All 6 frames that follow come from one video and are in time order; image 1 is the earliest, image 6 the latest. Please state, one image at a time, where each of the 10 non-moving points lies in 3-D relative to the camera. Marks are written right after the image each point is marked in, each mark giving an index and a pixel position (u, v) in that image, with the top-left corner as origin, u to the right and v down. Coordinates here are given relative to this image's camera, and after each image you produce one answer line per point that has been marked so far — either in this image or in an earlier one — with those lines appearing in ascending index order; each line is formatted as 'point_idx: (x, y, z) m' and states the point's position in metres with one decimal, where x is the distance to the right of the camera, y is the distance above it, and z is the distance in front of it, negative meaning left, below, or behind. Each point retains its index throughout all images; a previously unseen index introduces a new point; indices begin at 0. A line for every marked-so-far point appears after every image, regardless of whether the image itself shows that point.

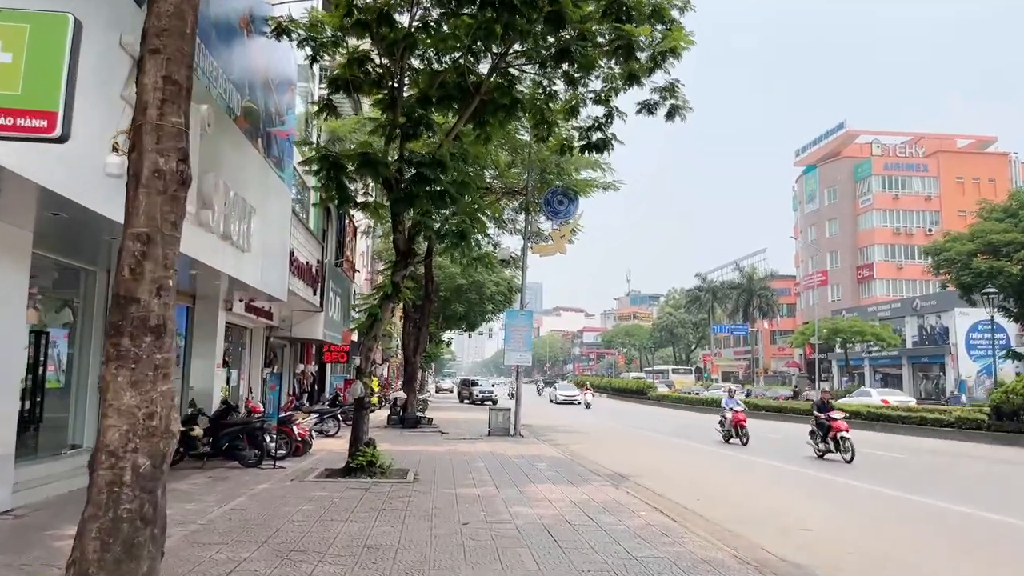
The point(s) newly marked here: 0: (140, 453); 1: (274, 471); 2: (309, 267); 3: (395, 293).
0: (-2.0, -0.9, +3.9) m
1: (-3.6, -2.8, +11.4) m
2: (-4.8, +0.5, +17.8) m
3: (-1.8, -0.1, +11.2) m
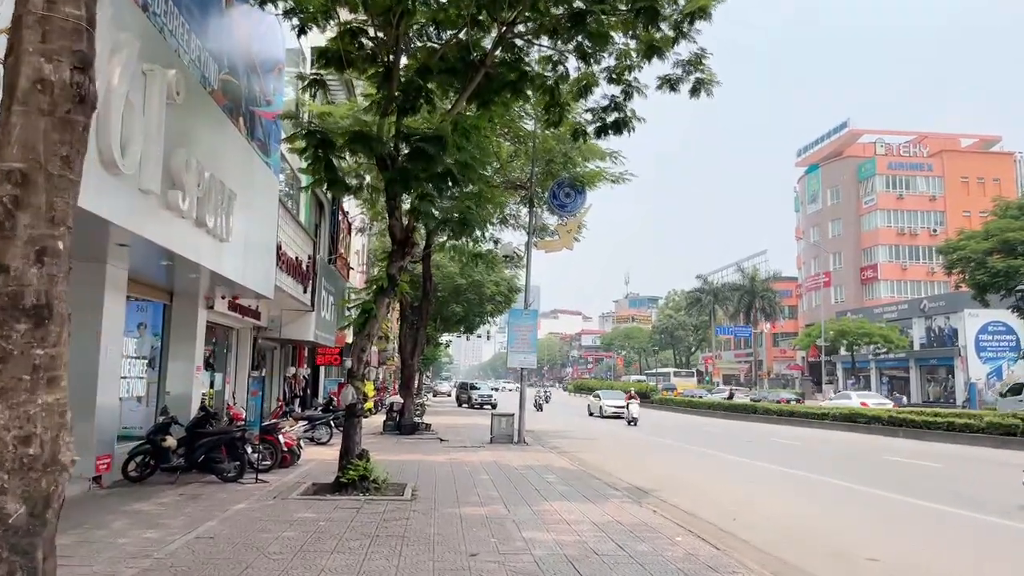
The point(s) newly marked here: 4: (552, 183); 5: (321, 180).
0: (-1.8, -0.7, +2.7) m
1: (-3.5, -2.7, +10.2) m
2: (-4.7, +0.6, +16.7) m
3: (-1.6, 0.0, +10.0) m
4: (+1.0, +2.6, +18.8) m
5: (-2.5, +1.4, +9.9) m
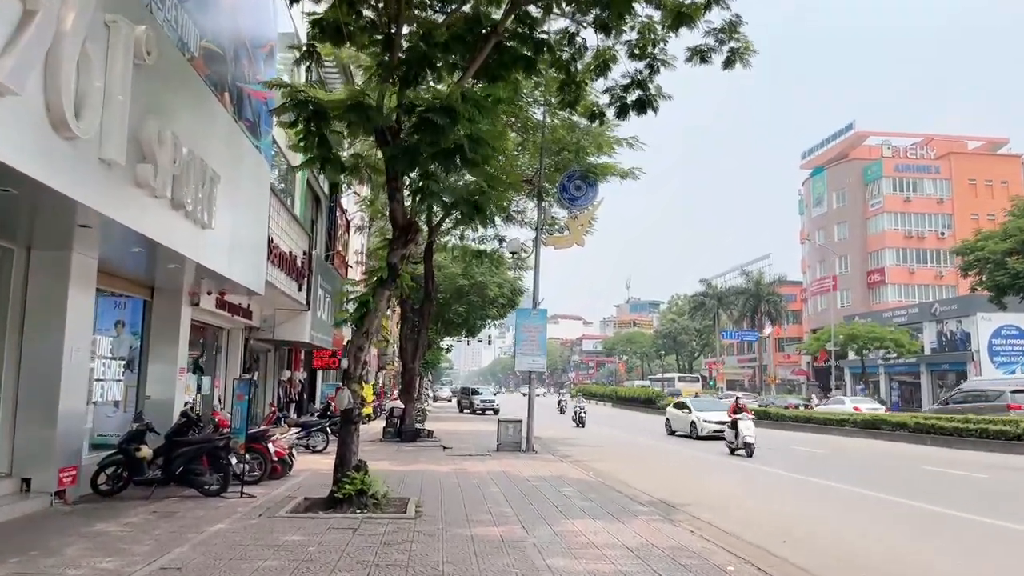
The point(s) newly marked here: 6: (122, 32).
0: (-1.6, -0.6, +1.6) m
1: (-3.3, -2.6, +9.1) m
2: (-4.6, +0.6, +15.6) m
3: (-1.4, +0.1, +8.9) m
4: (+1.2, +2.7, +17.8) m
5: (-2.3, +1.5, +8.9) m
6: (-3.6, +2.3, +6.8) m
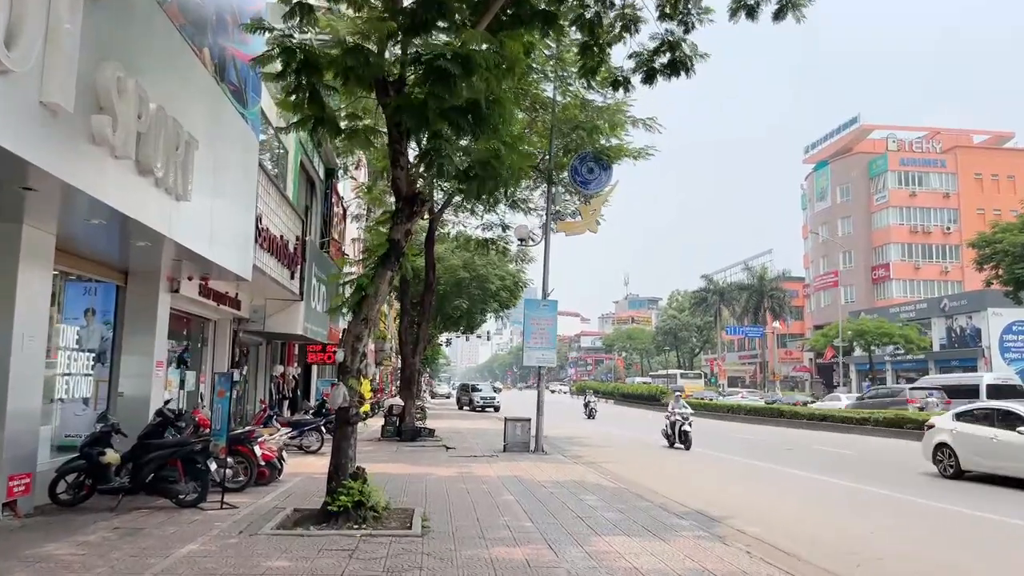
0: (-1.4, -0.4, +0.5) m
1: (-3.1, -2.4, +7.9) m
2: (-4.4, +0.9, +14.4) m
3: (-1.2, +0.3, +7.8) m
4: (+1.4, +2.9, +16.6) m
5: (-2.1, +1.8, +7.7) m
6: (-3.3, +2.5, +5.6) m
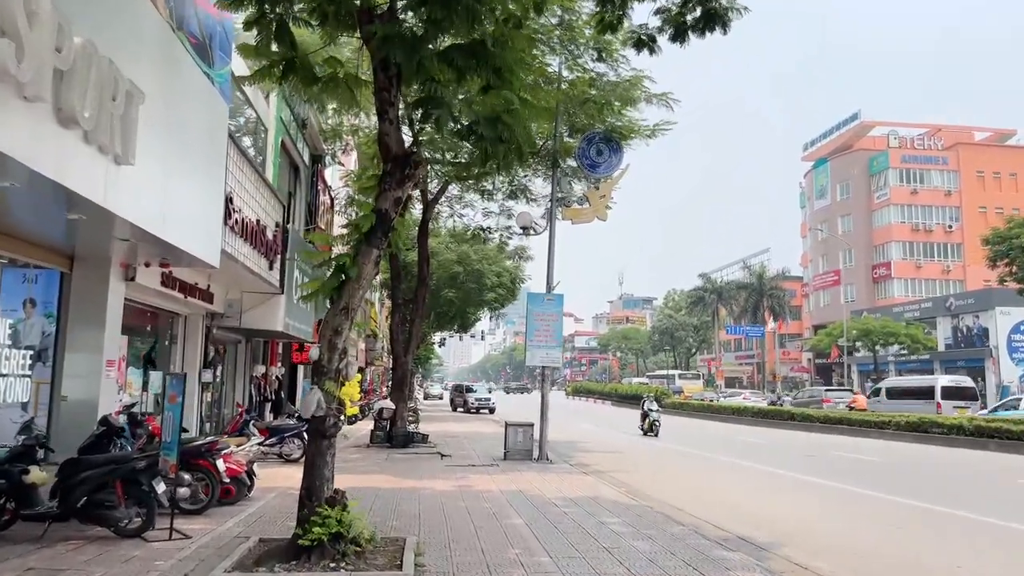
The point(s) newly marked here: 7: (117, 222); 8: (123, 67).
0: (-1.2, -0.3, -1.0) m
1: (-3.0, -2.3, +6.5) m
2: (-4.3, +1.0, +12.9) m
3: (-1.1, +0.5, +6.4) m
4: (+1.4, +3.1, +15.2) m
5: (-2.0, +1.9, +6.3) m
6: (-3.2, +2.7, +4.2) m
7: (-3.9, +0.7, +7.3) m
8: (-3.4, +2.0, +6.6) m
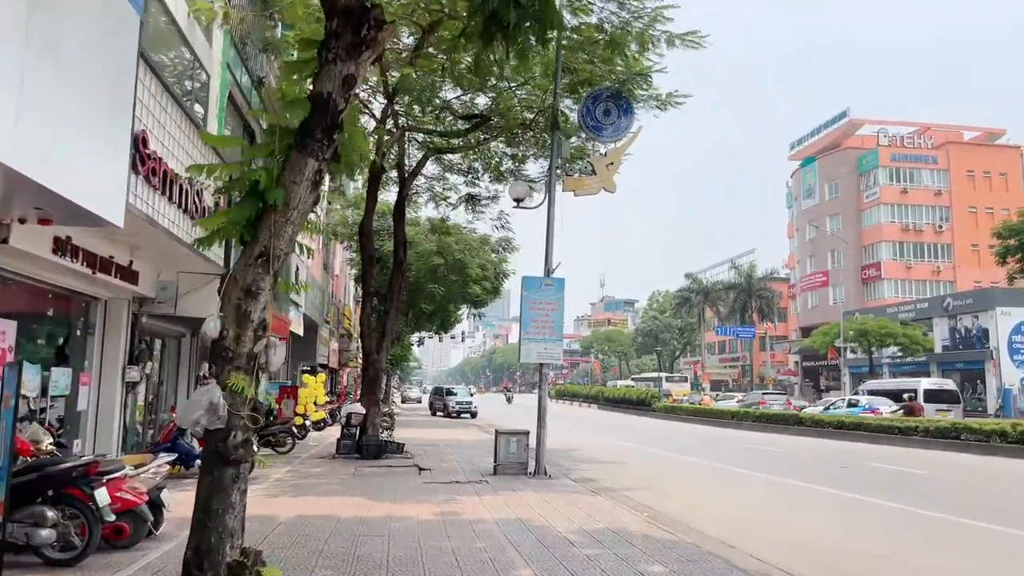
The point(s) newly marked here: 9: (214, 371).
0: (-0.9, +0.1, -3.3) m
1: (-2.9, -1.9, +4.1) m
2: (-4.4, +1.3, +10.5) m
3: (-1.0, +0.8, +4.0) m
4: (+1.3, +3.4, +12.9) m
5: (-1.9, +2.2, +3.9) m
6: (-3.0, +3.0, +1.8) m
7: (-3.8, +1.0, +4.9) m
8: (-3.3, +2.3, +4.2) m
9: (-1.5, -0.4, +3.8) m
